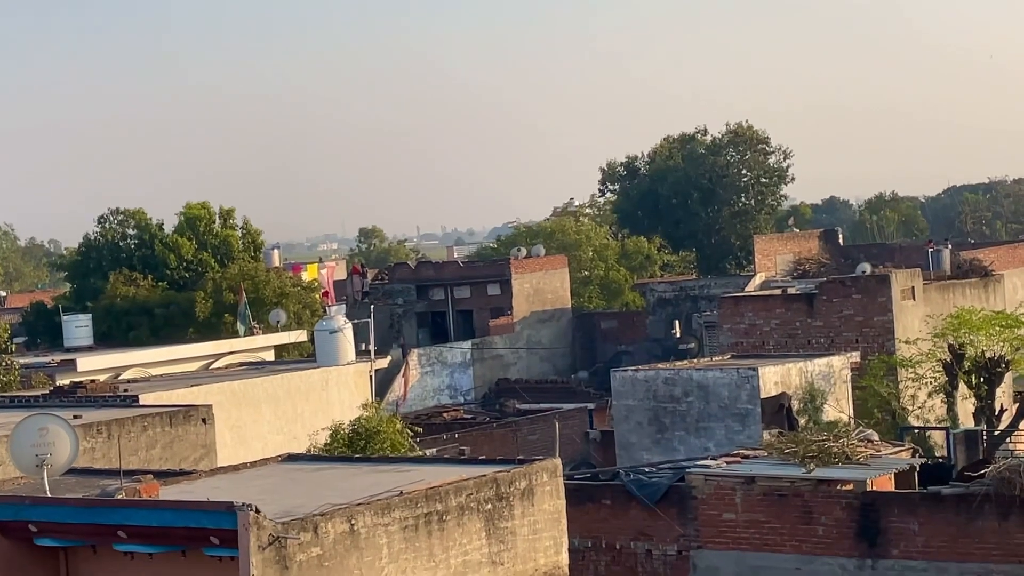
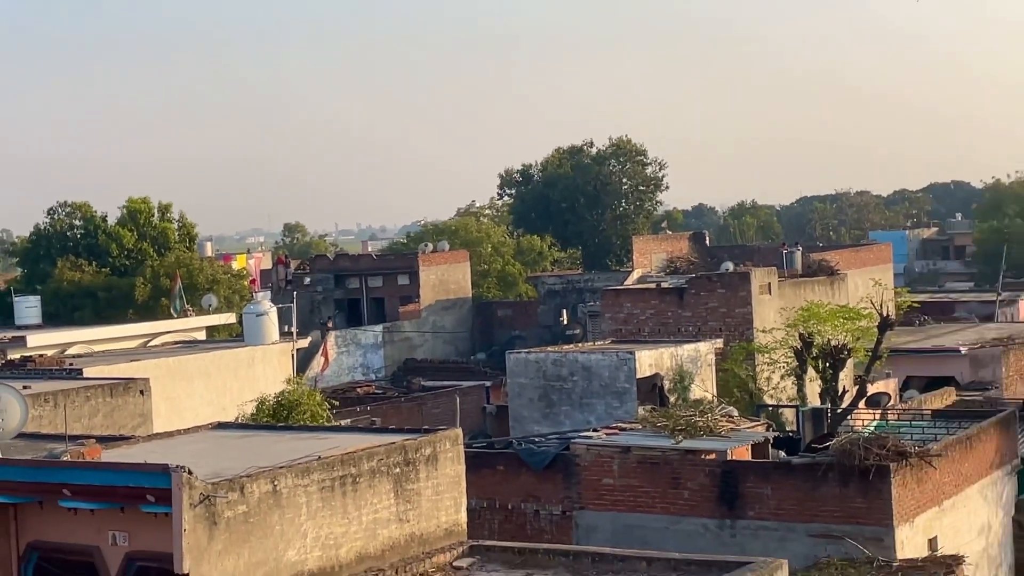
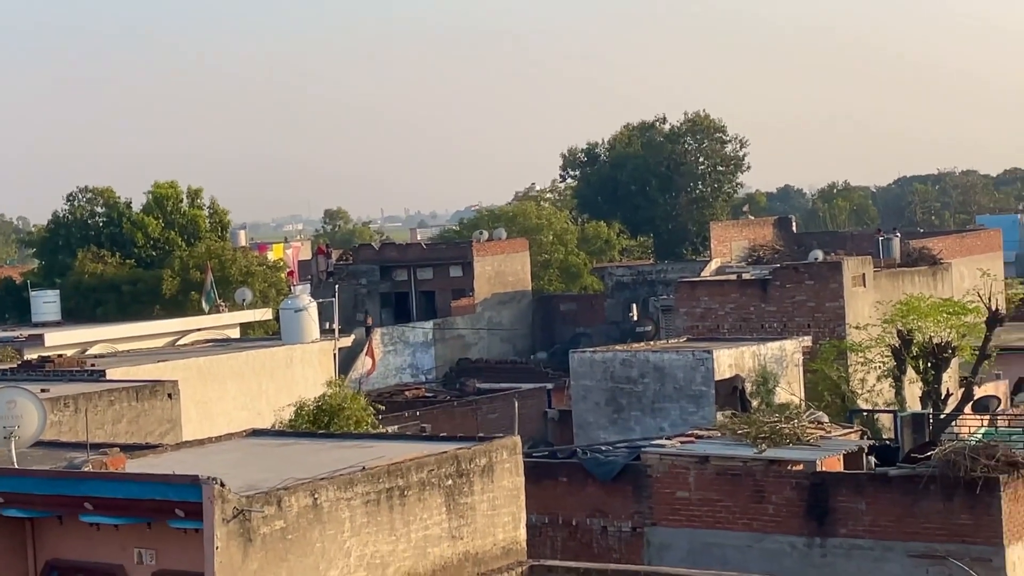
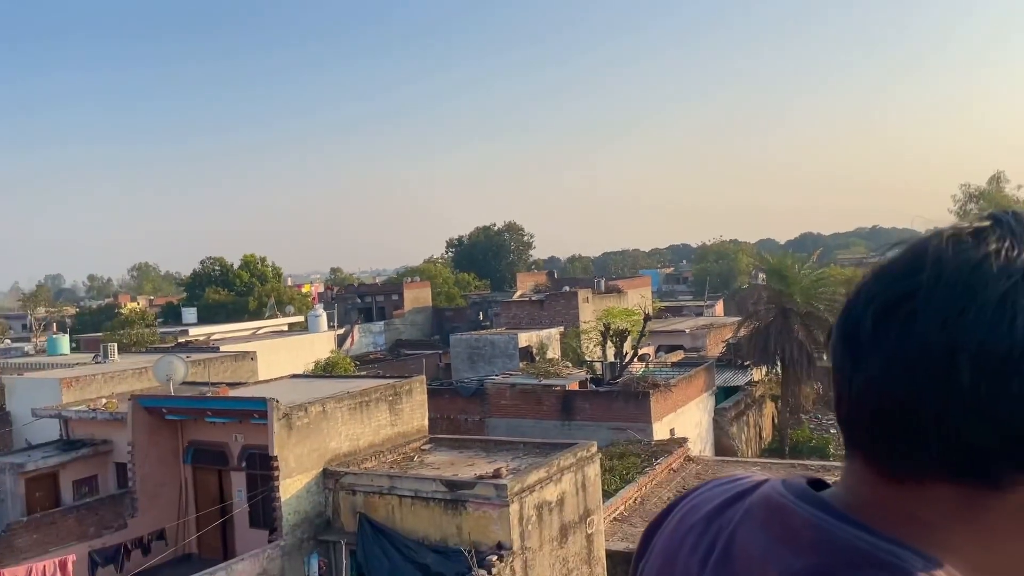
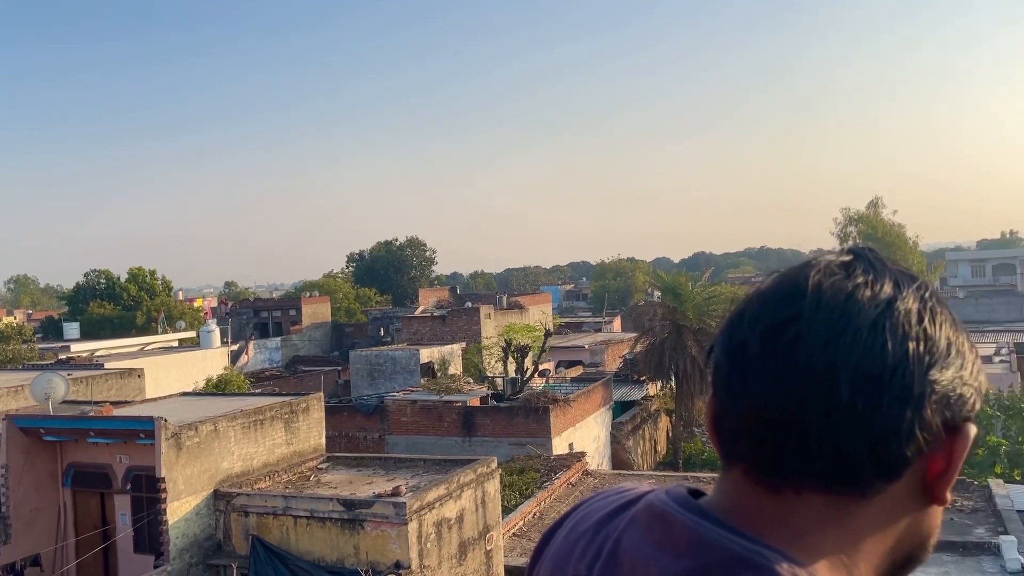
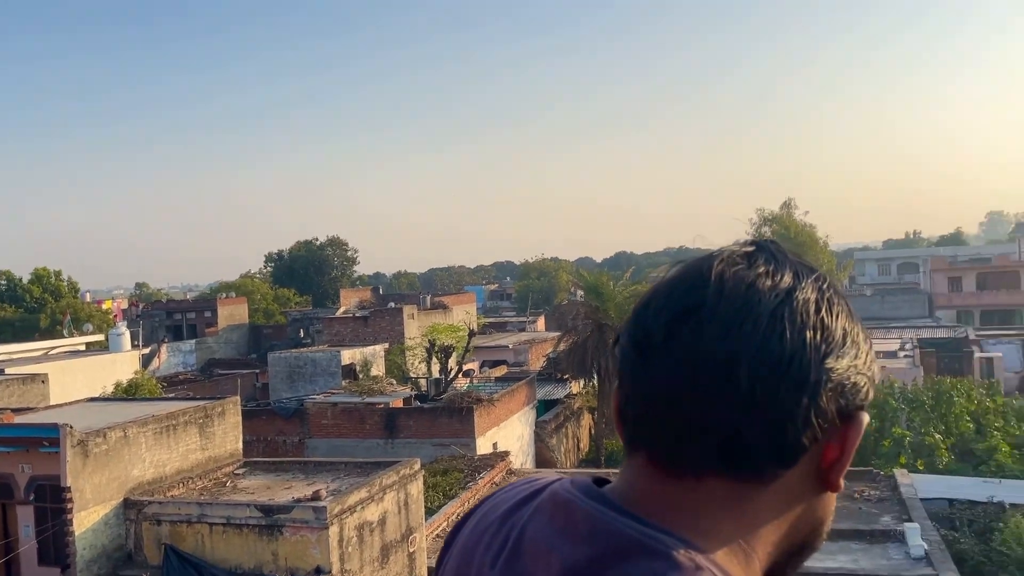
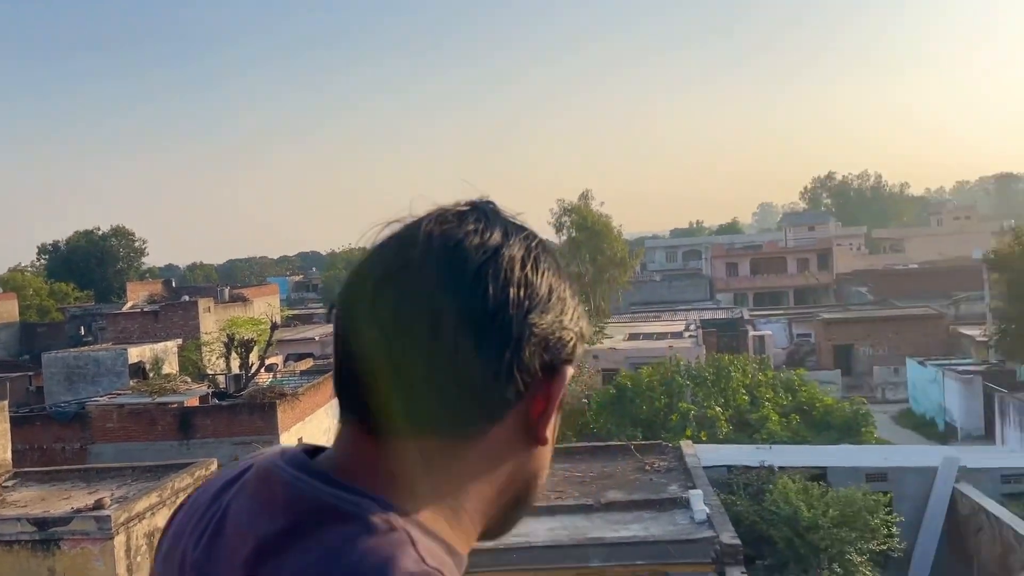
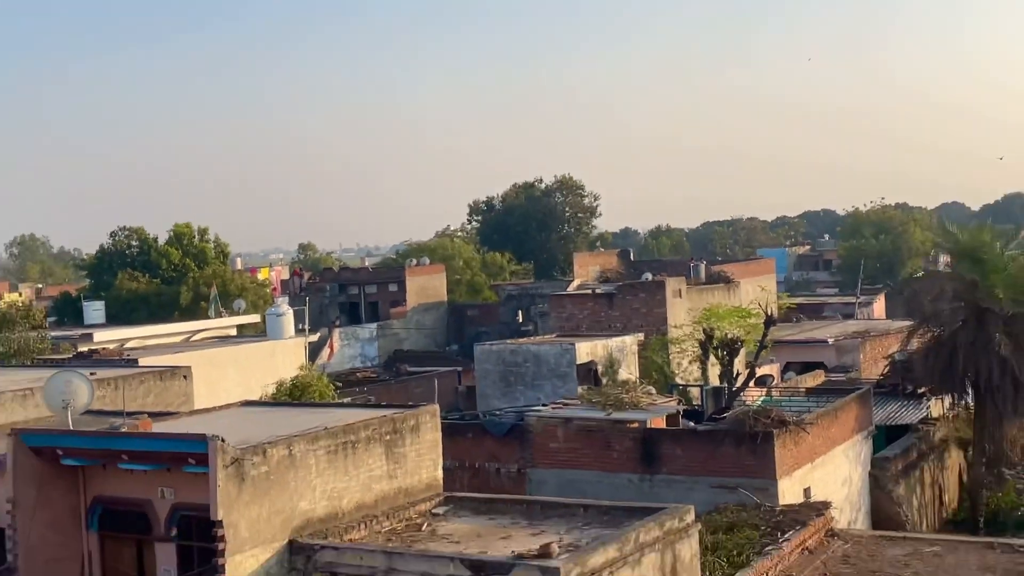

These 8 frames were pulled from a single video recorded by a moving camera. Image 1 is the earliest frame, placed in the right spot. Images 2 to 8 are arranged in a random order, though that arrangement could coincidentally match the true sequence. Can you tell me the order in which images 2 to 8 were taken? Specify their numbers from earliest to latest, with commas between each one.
3, 2, 8, 4, 5, 6, 7
